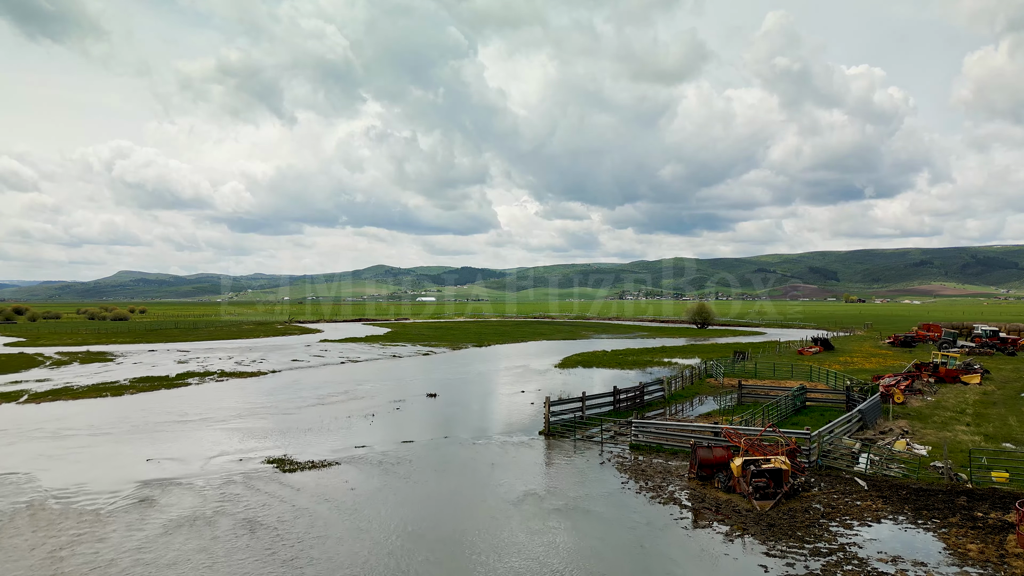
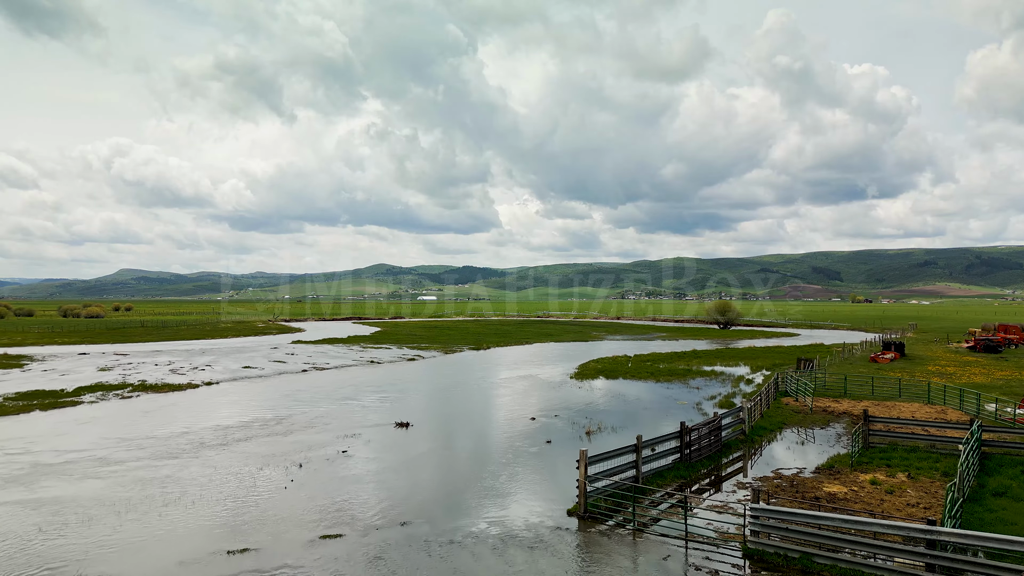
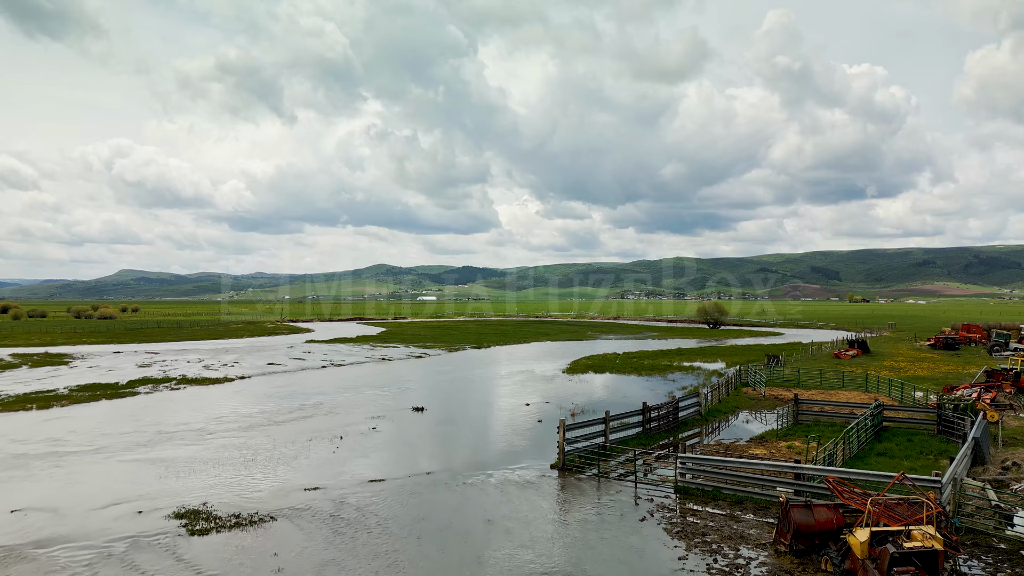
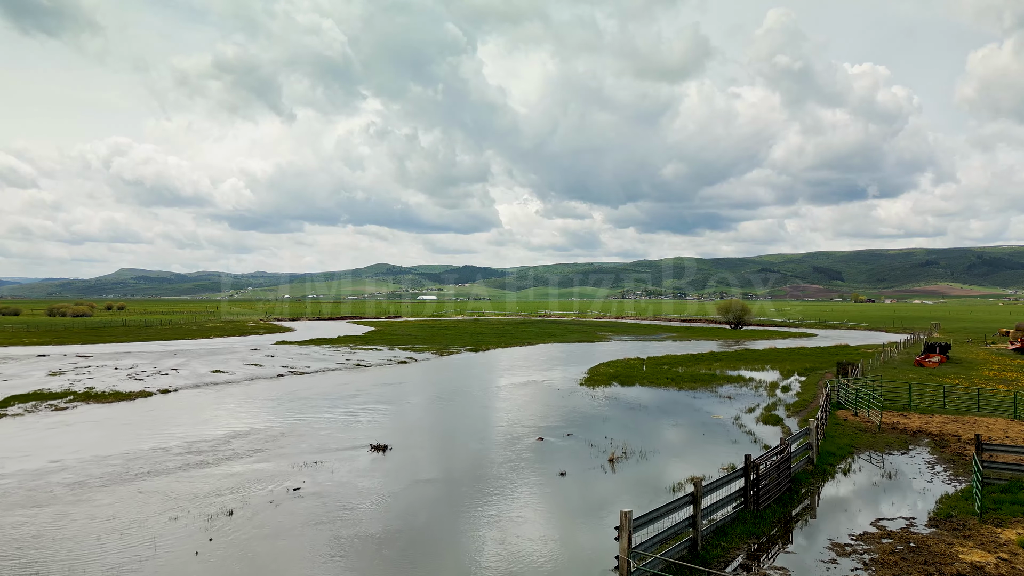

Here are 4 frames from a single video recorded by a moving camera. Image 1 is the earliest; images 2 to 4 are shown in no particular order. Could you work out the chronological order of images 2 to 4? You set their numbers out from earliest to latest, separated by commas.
3, 2, 4
